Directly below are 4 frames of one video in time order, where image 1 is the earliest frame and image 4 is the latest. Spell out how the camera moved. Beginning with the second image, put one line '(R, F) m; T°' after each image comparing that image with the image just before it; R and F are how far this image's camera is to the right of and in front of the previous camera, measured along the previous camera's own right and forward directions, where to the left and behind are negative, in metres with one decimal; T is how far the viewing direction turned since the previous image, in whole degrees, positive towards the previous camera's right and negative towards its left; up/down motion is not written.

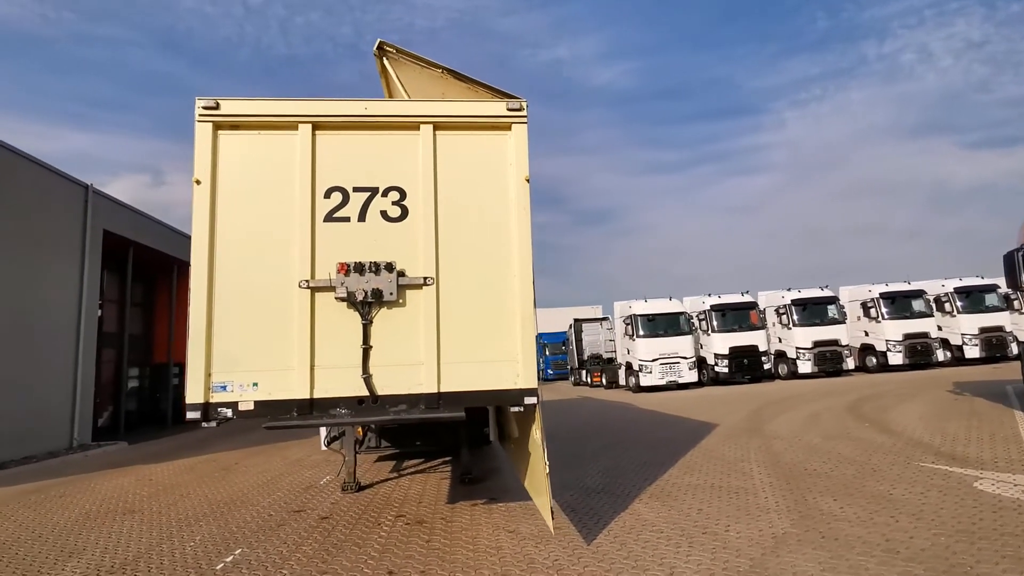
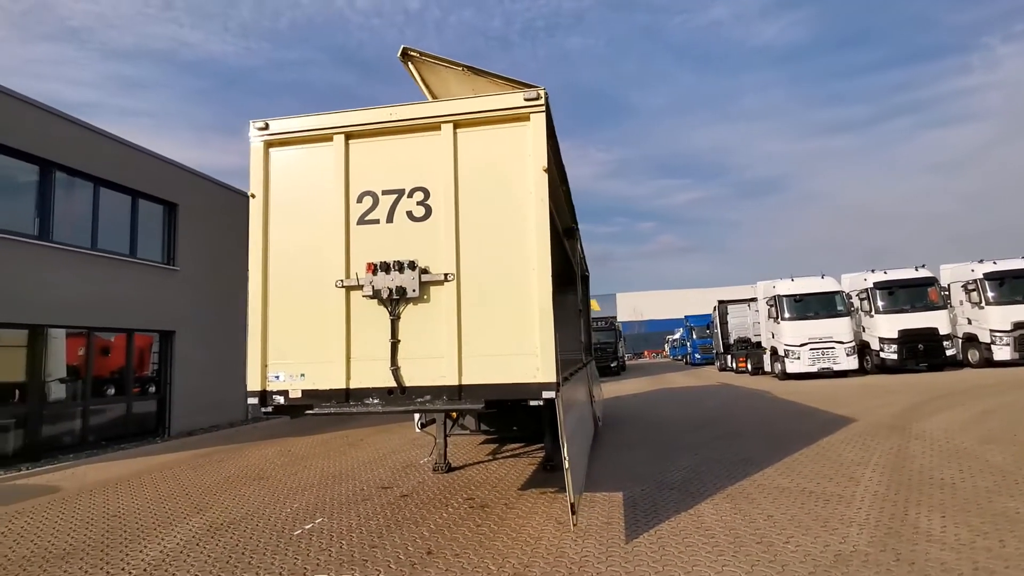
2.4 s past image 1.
(+1.1, +0.2) m; -15°
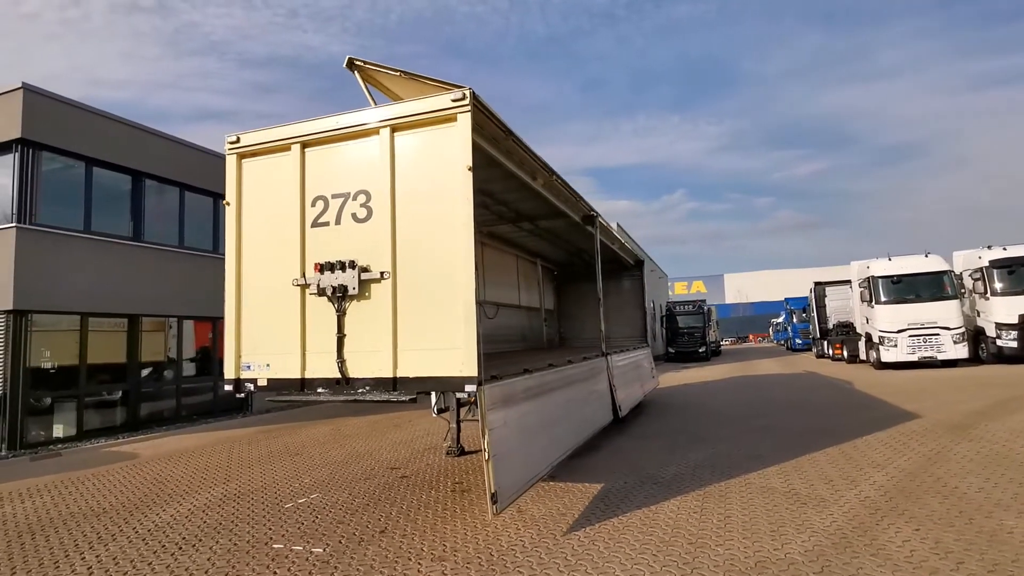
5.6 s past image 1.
(+1.4, 0.0) m; -11°
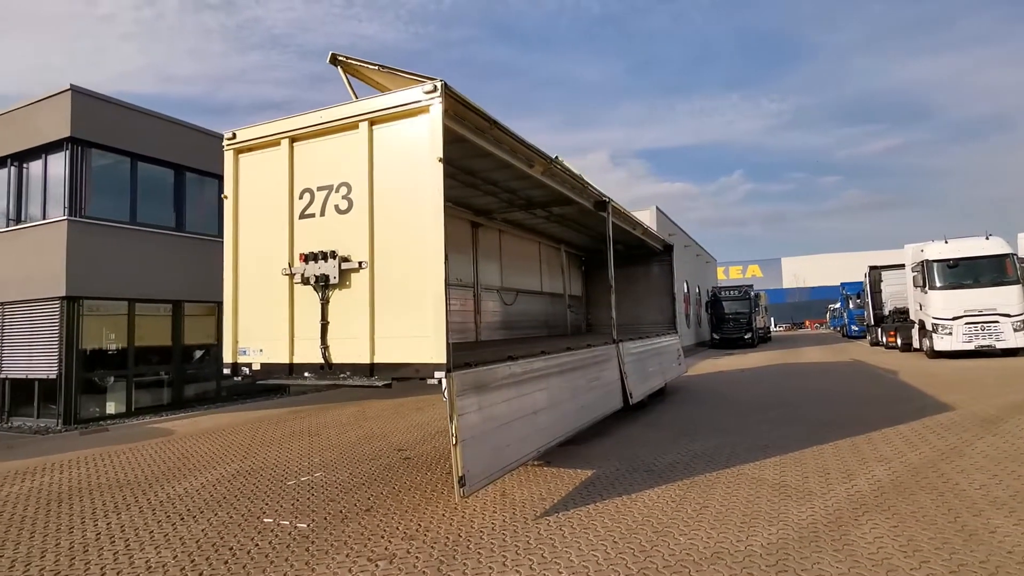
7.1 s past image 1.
(+0.7, 0.0) m; -5°
